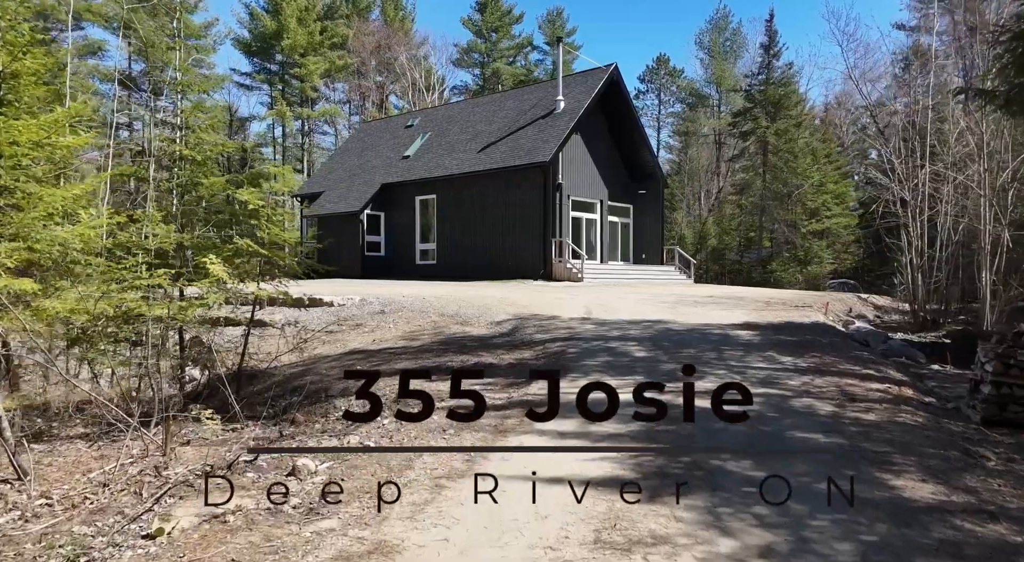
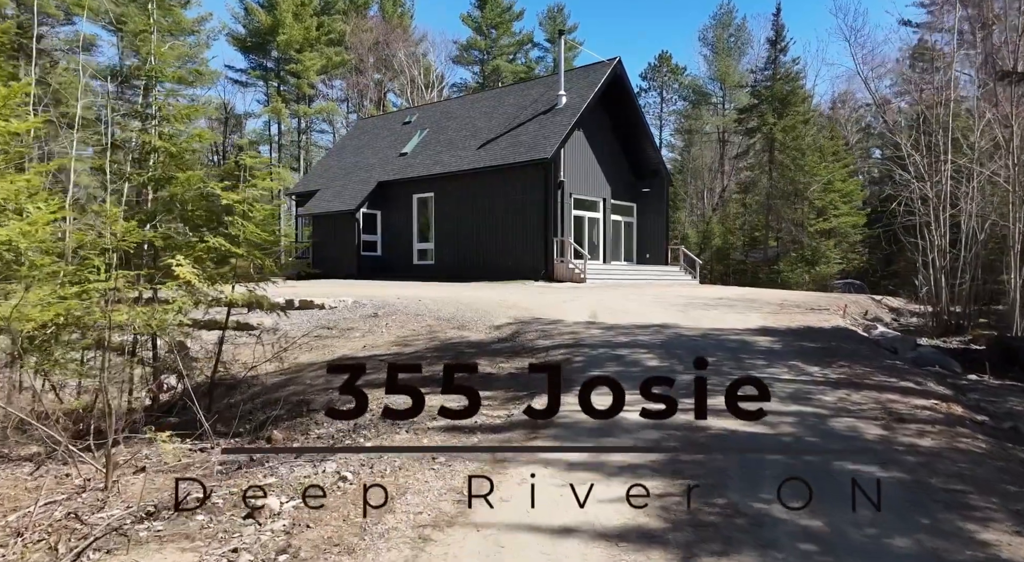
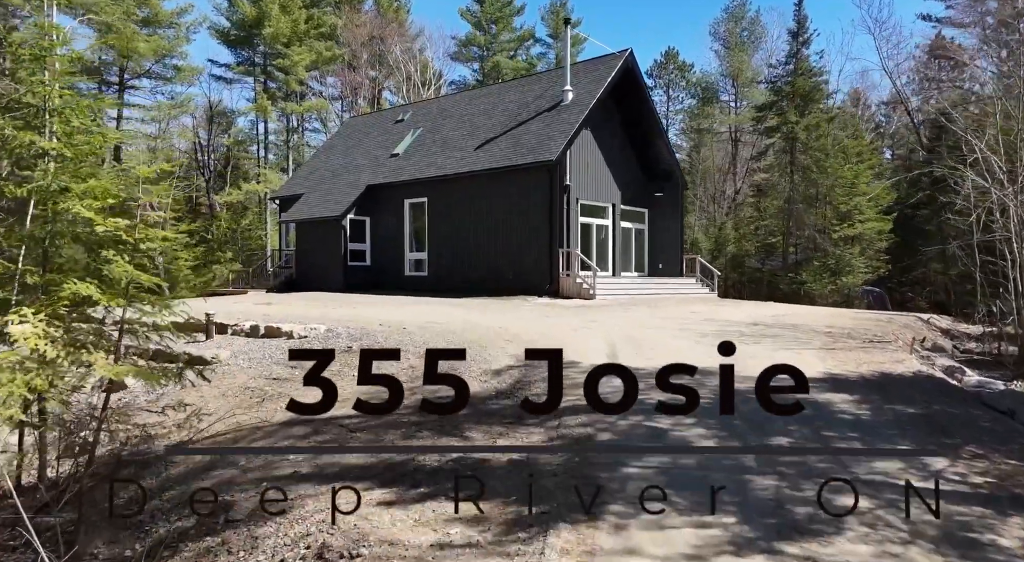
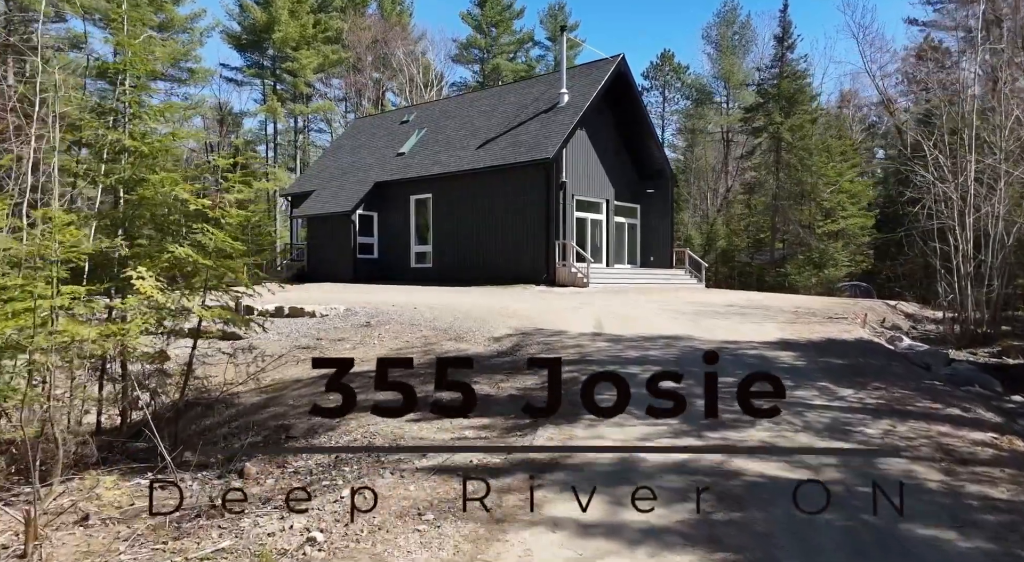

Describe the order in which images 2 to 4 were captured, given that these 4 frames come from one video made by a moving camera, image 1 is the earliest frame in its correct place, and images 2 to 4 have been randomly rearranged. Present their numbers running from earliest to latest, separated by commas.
2, 4, 3
